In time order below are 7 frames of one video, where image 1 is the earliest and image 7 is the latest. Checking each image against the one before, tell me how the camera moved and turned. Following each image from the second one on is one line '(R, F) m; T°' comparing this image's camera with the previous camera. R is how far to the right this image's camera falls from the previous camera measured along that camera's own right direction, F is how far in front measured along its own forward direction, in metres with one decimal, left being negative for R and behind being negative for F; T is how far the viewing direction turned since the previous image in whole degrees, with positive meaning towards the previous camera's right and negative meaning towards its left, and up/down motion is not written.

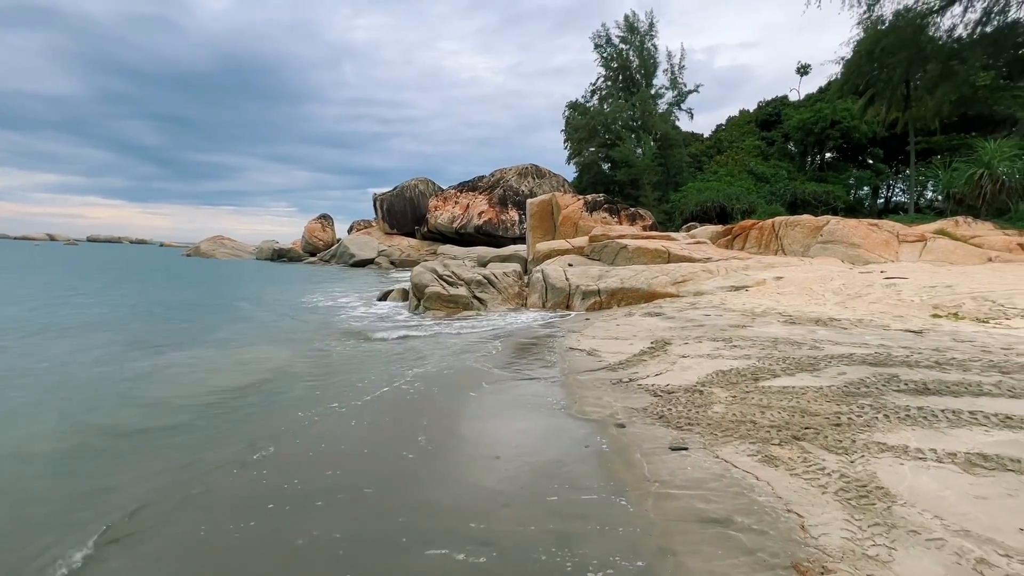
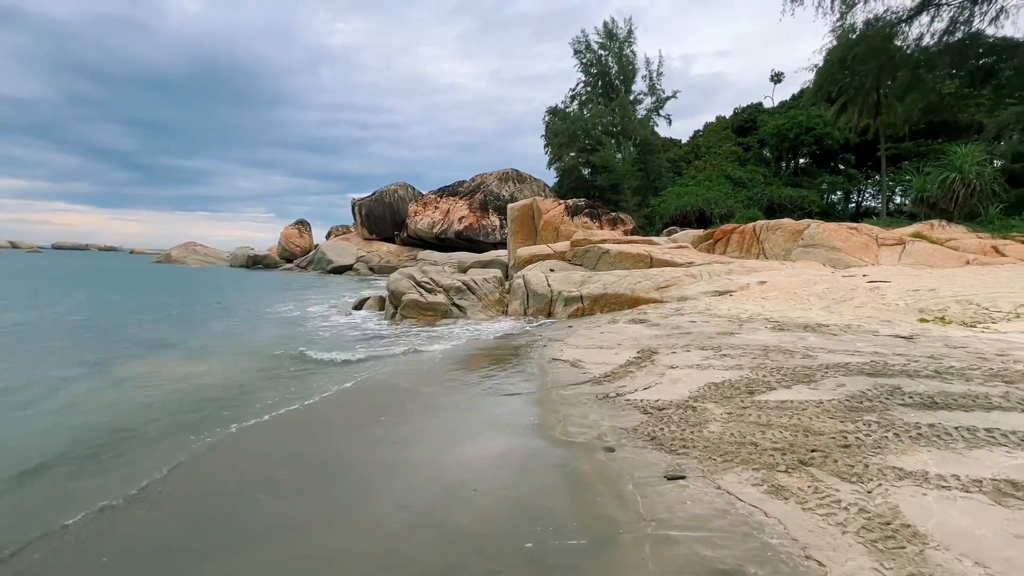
(0.0, +0.3) m; +2°
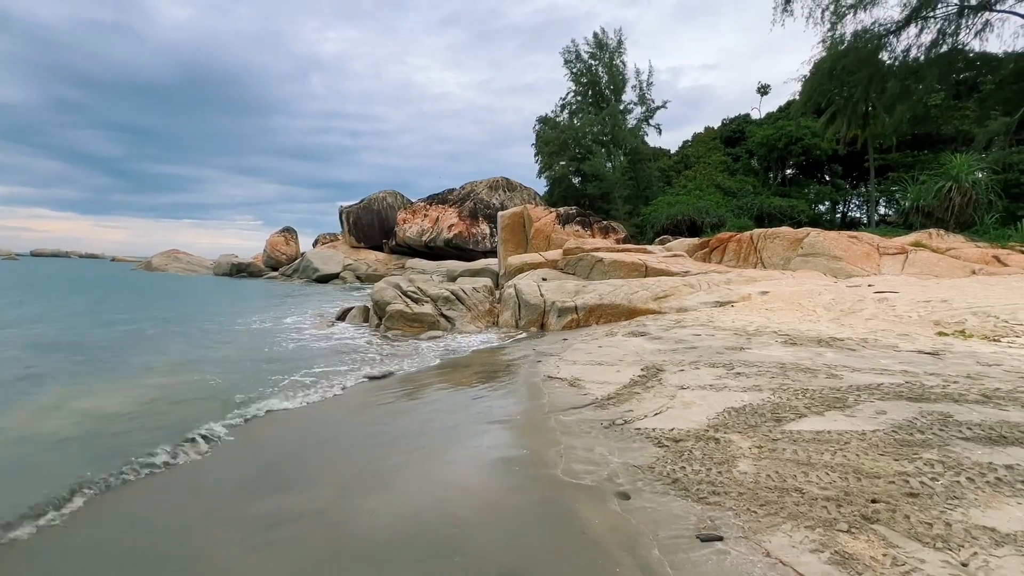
(0.0, +0.4) m; +1°
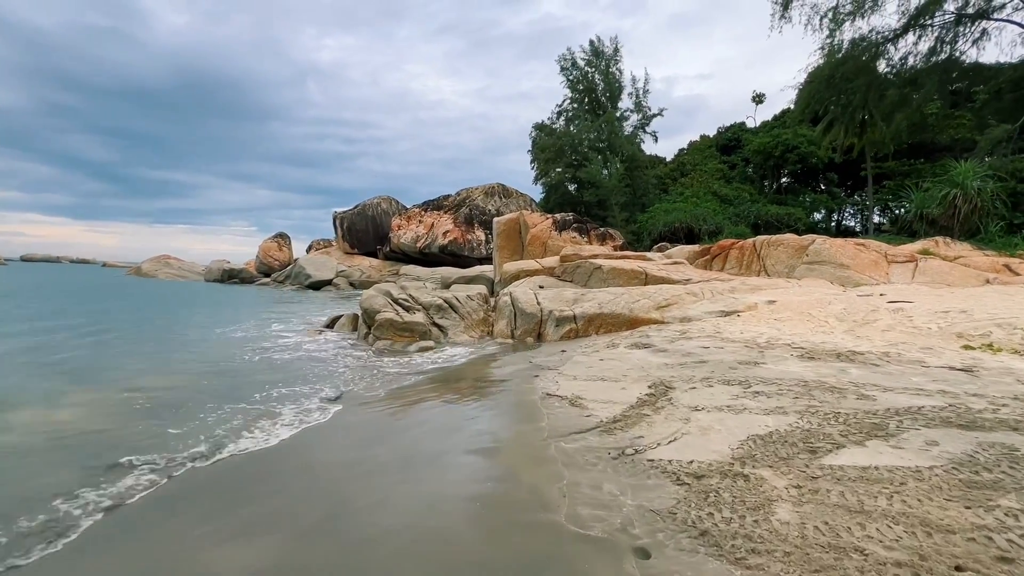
(0.0, +0.4) m; +1°
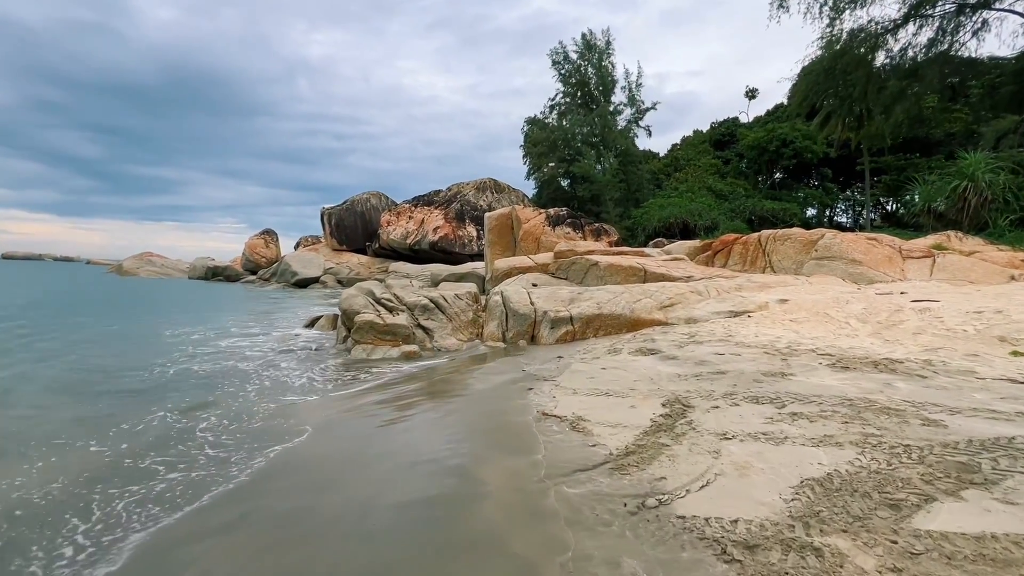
(0.0, +0.6) m; +1°
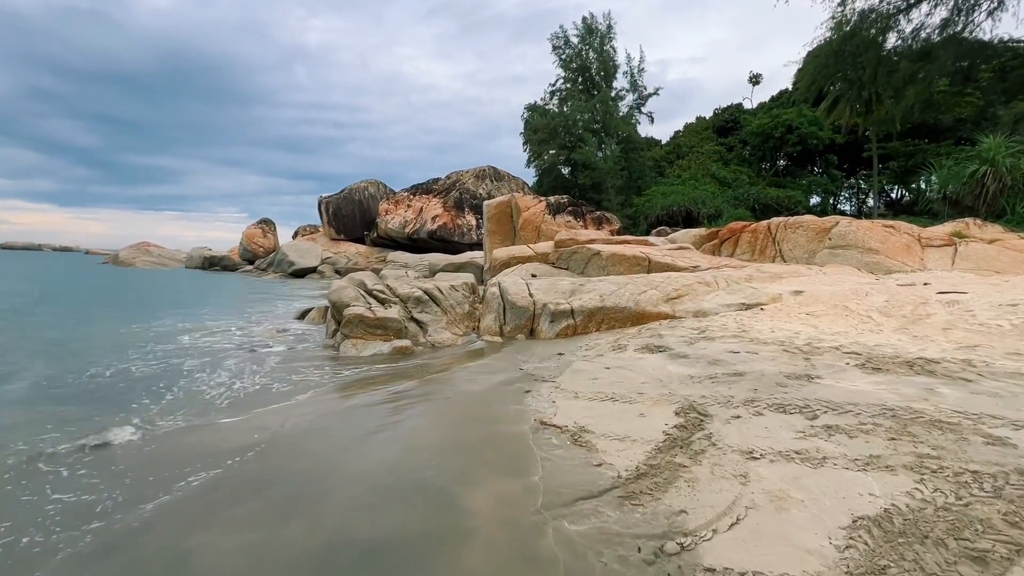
(0.0, +0.4) m; 0°
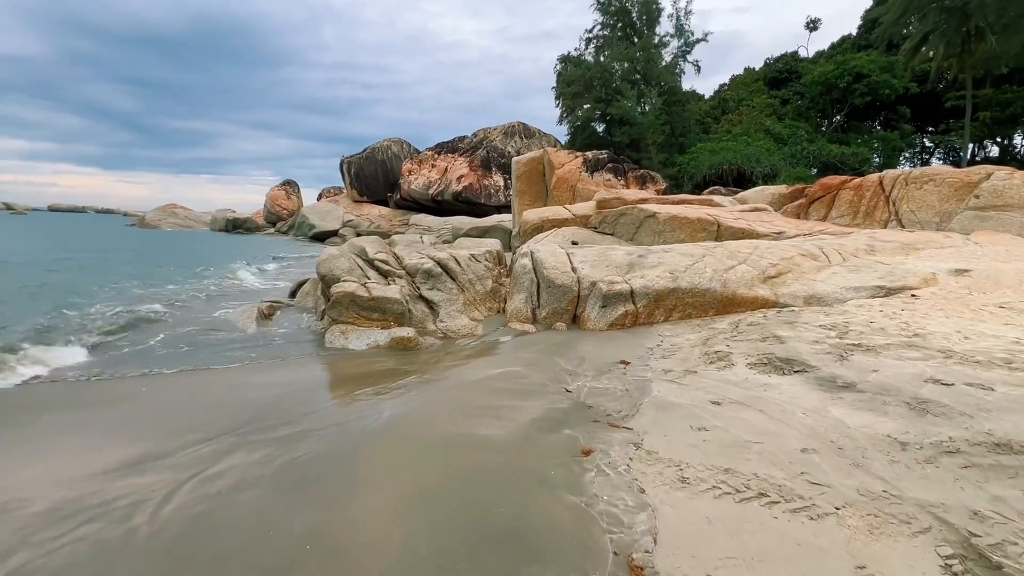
(-0.1, +1.7) m; -3°
